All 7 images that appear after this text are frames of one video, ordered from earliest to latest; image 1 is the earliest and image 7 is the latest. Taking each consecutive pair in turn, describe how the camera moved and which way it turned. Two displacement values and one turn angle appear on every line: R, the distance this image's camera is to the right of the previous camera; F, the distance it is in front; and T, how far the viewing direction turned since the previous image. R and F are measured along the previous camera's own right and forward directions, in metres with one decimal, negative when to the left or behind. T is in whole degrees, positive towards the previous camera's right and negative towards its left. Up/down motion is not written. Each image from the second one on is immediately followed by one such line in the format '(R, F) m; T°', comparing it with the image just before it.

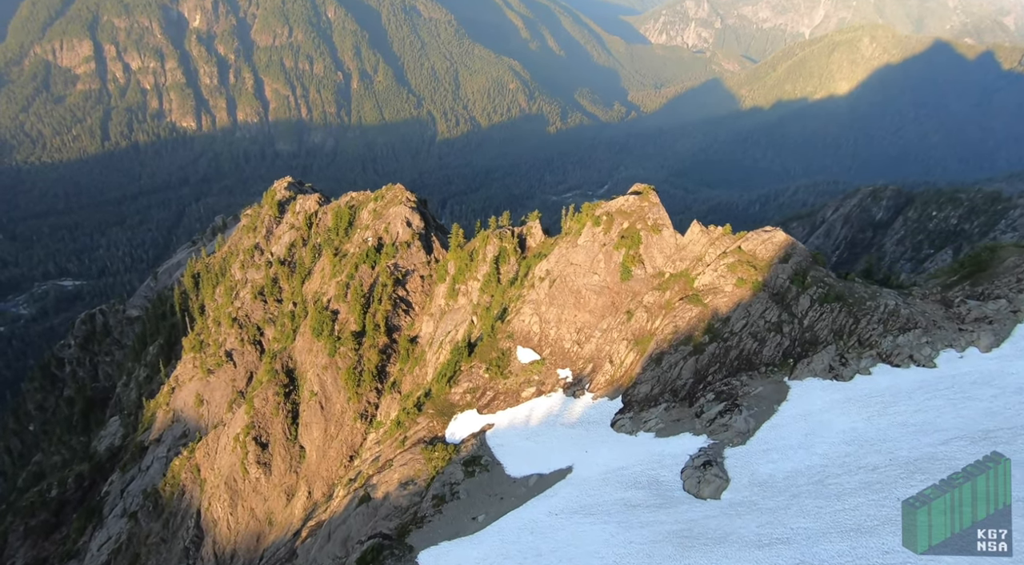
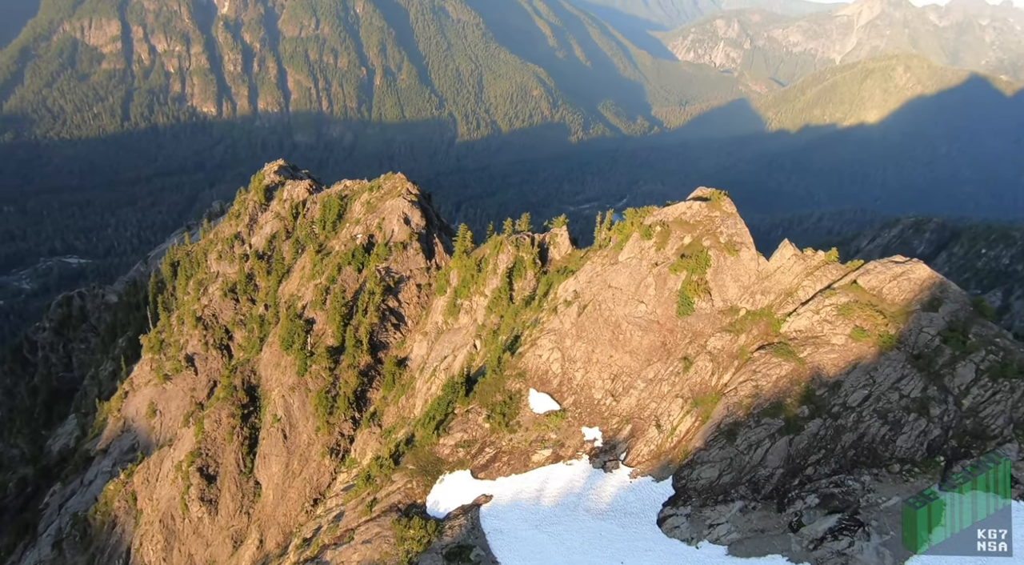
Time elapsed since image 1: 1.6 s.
(-0.5, +13.3) m; -1°
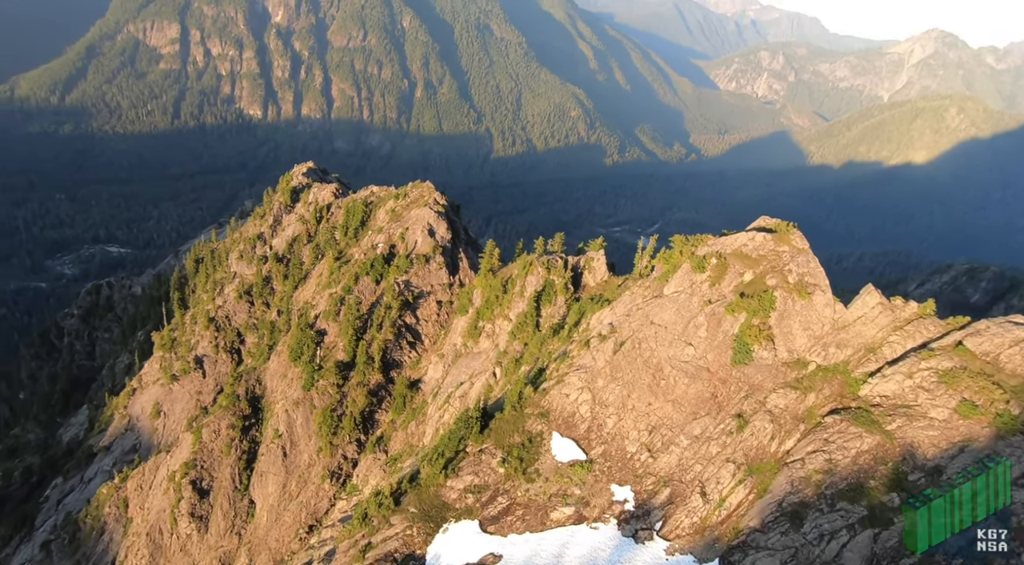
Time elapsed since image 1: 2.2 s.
(-0.2, +5.1) m; -2°
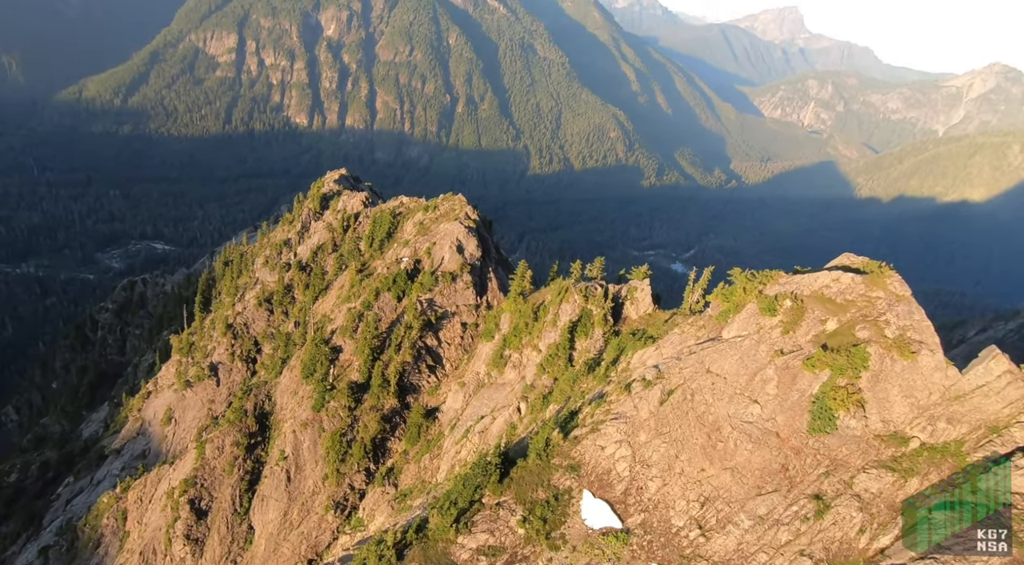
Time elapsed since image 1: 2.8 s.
(-0.2, +5.2) m; -2°
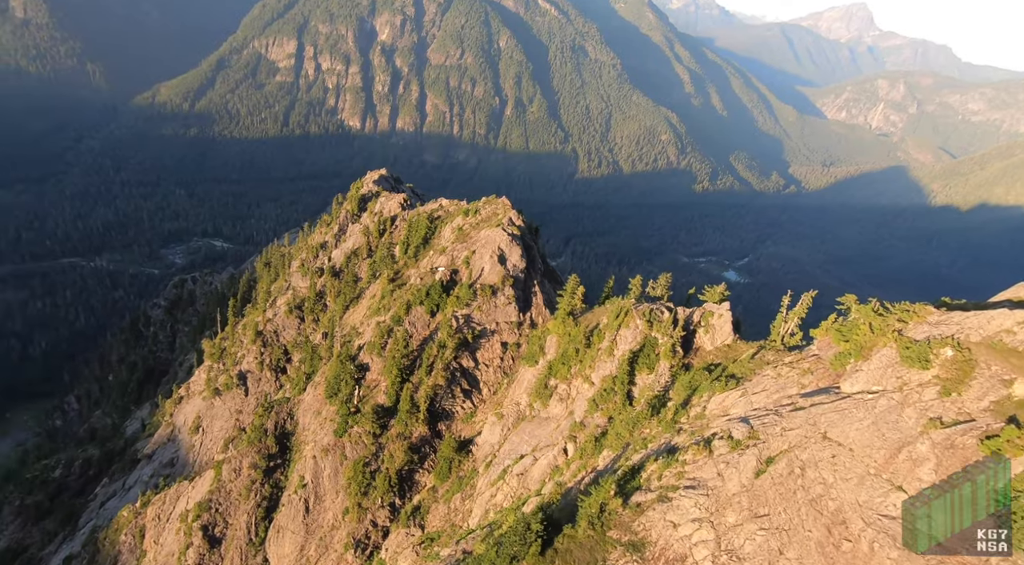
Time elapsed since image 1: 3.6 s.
(-0.2, +7.4) m; -4°
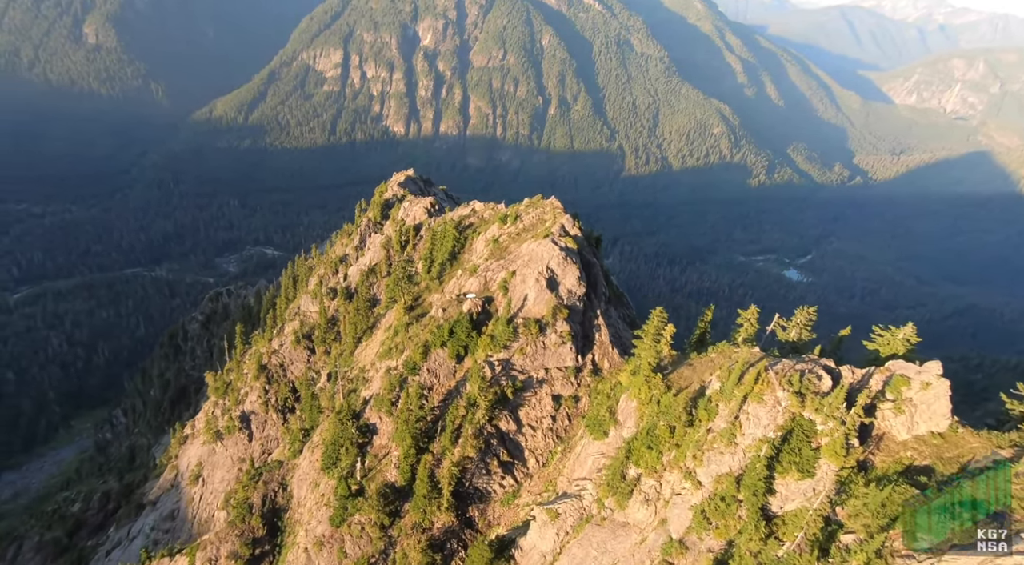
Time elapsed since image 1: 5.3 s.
(-0.4, +14.4) m; -4°
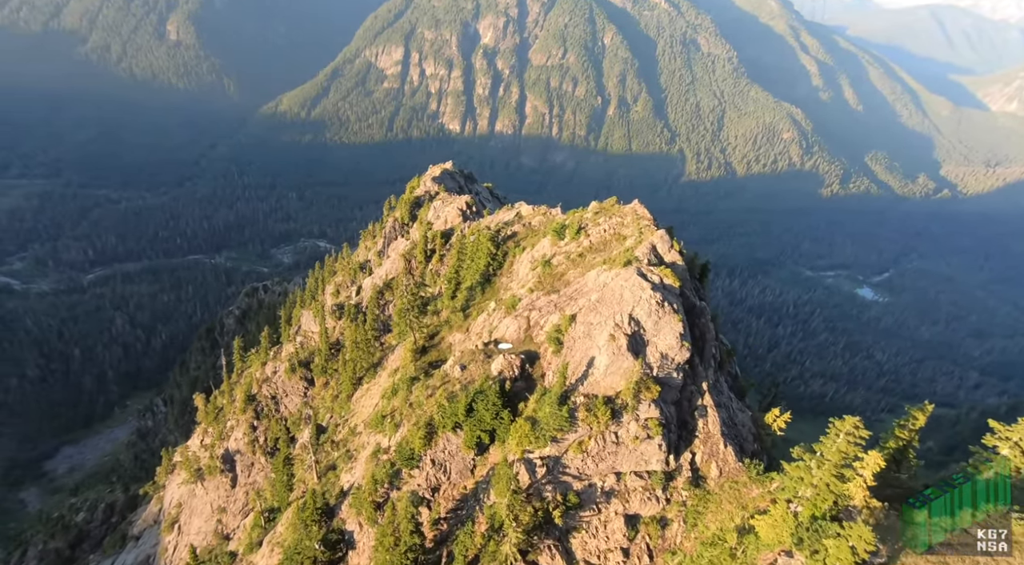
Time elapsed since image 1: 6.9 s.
(-0.3, +14.5) m; -4°
